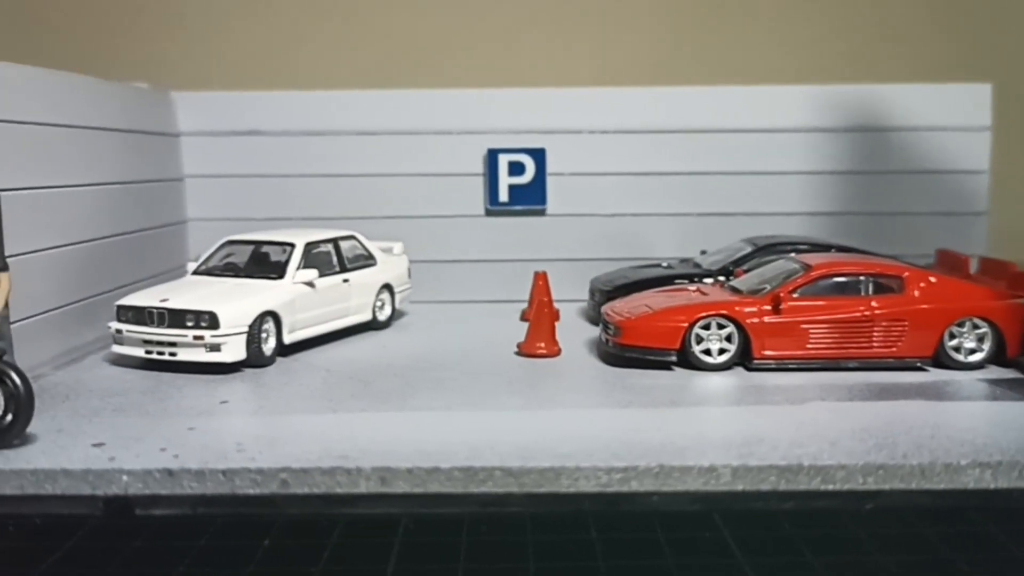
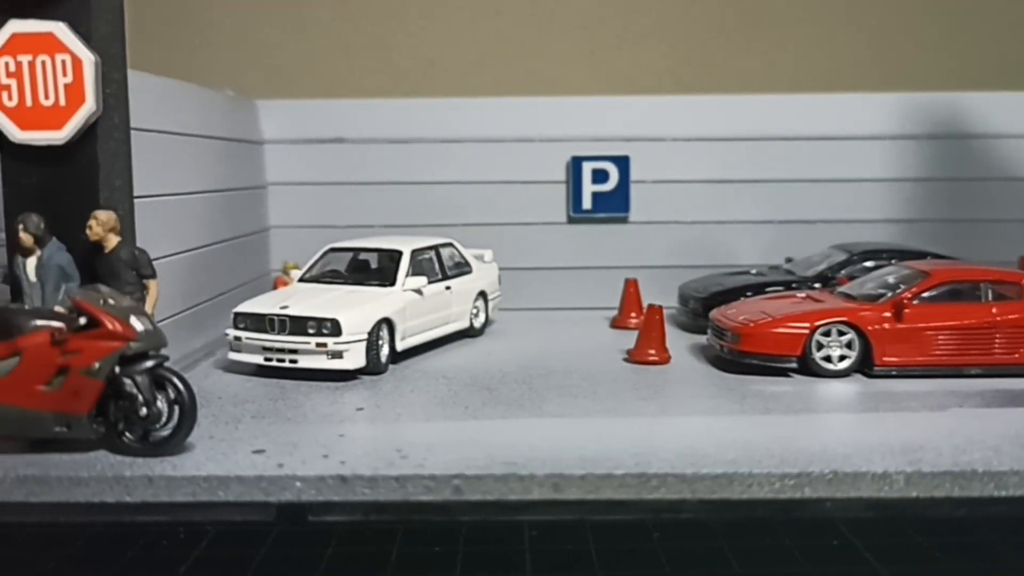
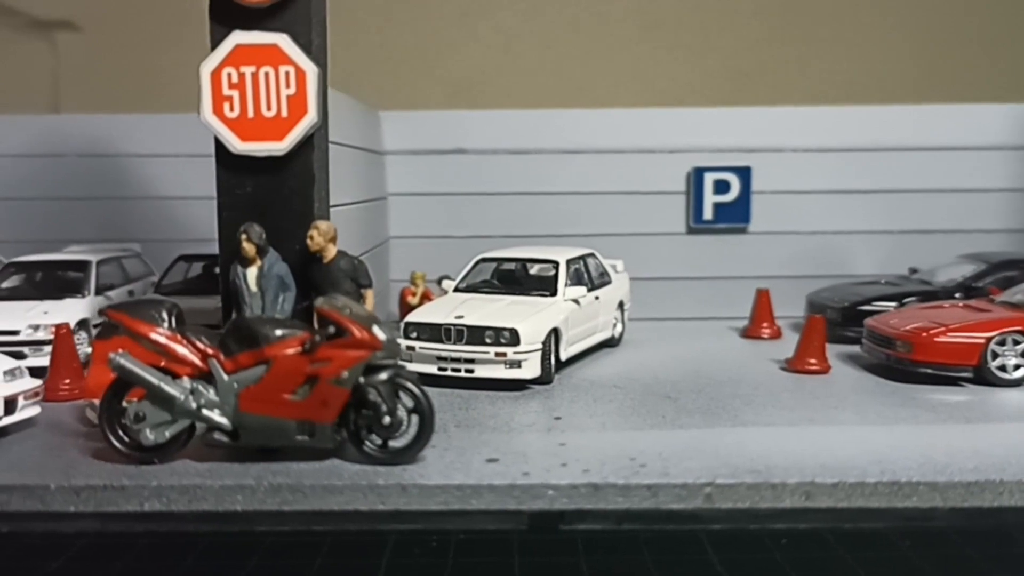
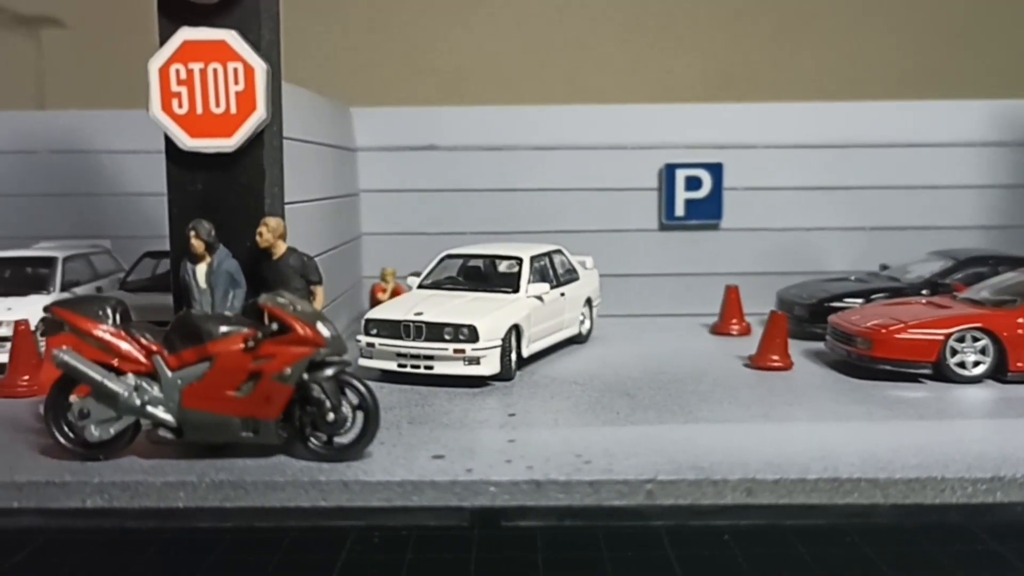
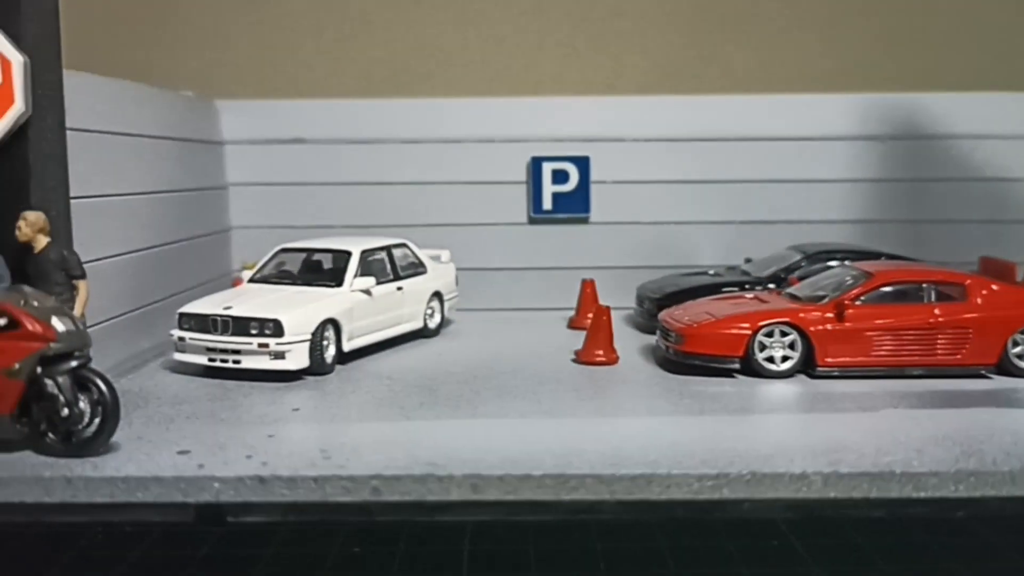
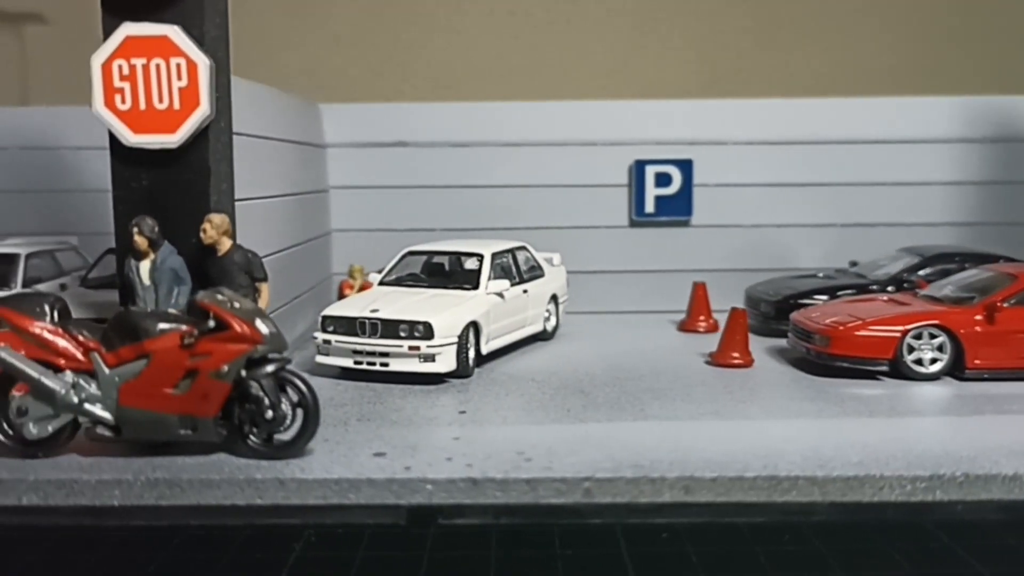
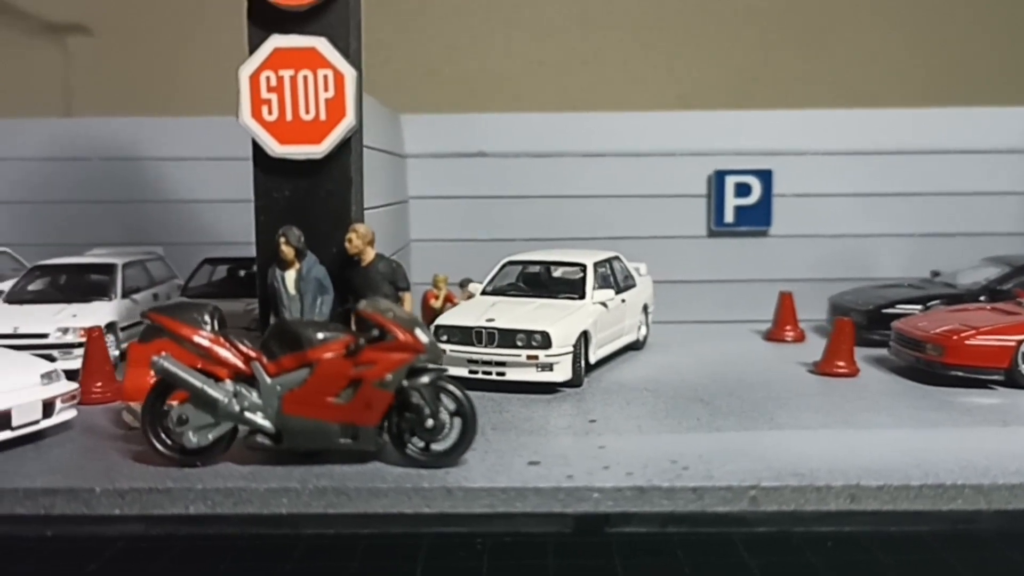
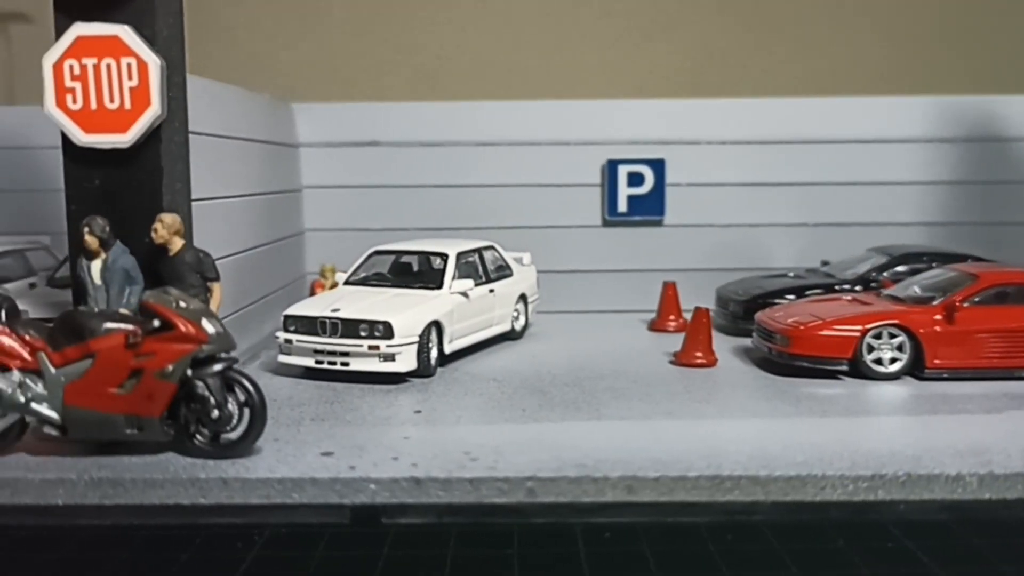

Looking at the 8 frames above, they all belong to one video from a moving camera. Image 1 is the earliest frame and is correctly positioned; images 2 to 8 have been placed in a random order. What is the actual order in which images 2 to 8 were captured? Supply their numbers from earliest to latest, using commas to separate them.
5, 2, 8, 6, 4, 3, 7
